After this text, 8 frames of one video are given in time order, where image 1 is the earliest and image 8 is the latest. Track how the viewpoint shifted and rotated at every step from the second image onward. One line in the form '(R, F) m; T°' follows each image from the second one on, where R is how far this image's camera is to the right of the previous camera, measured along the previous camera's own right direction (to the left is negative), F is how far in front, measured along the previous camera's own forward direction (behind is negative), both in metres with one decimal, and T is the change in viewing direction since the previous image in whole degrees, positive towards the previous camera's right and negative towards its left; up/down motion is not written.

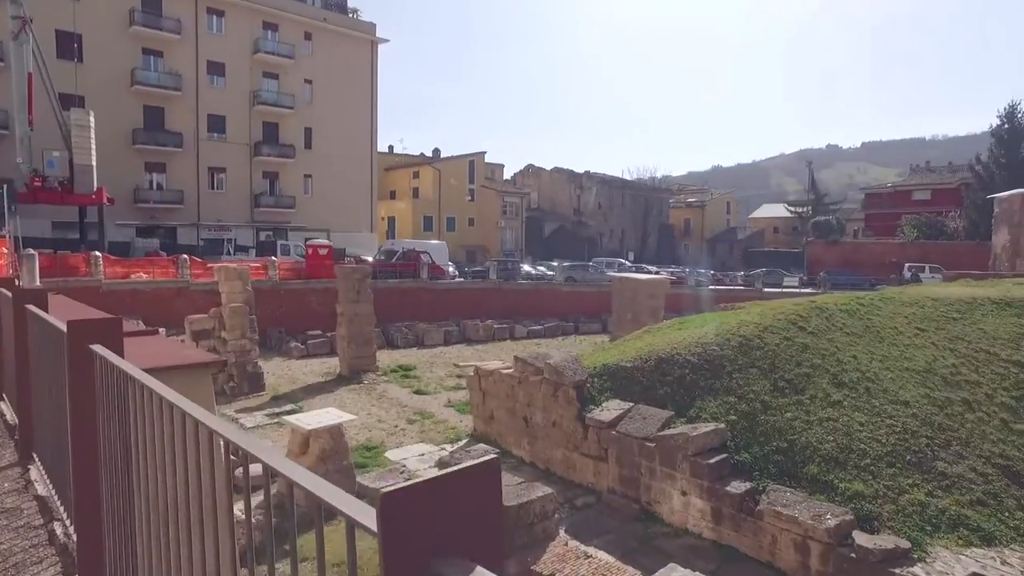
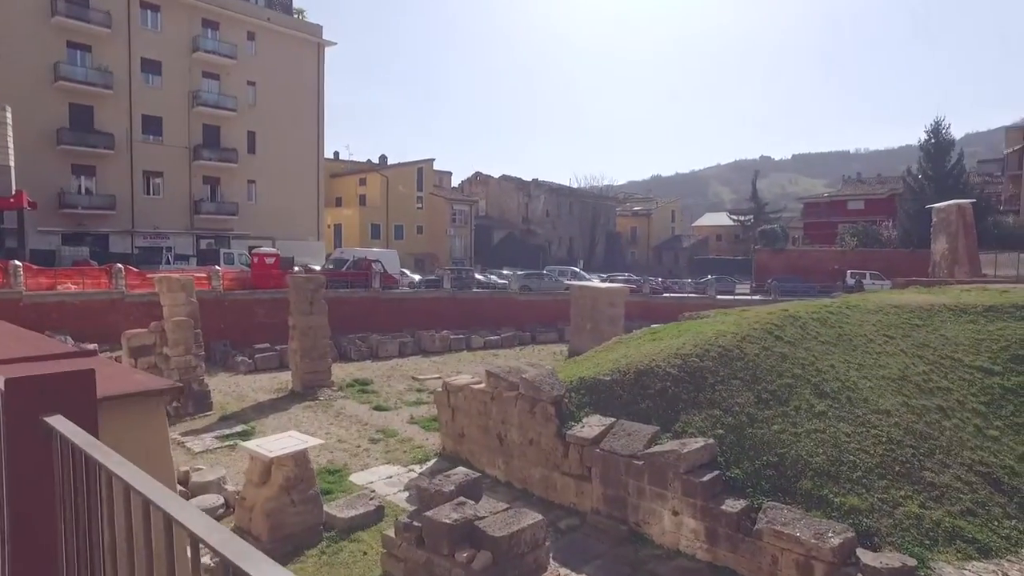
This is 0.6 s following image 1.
(-0.5, +0.5) m; +5°
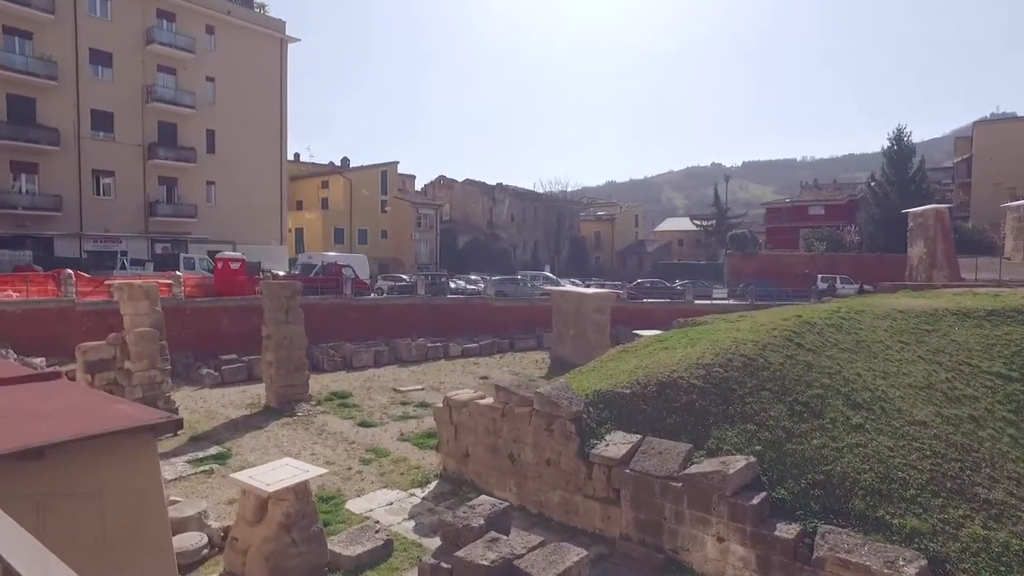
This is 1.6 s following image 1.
(-0.8, +0.8) m; +4°
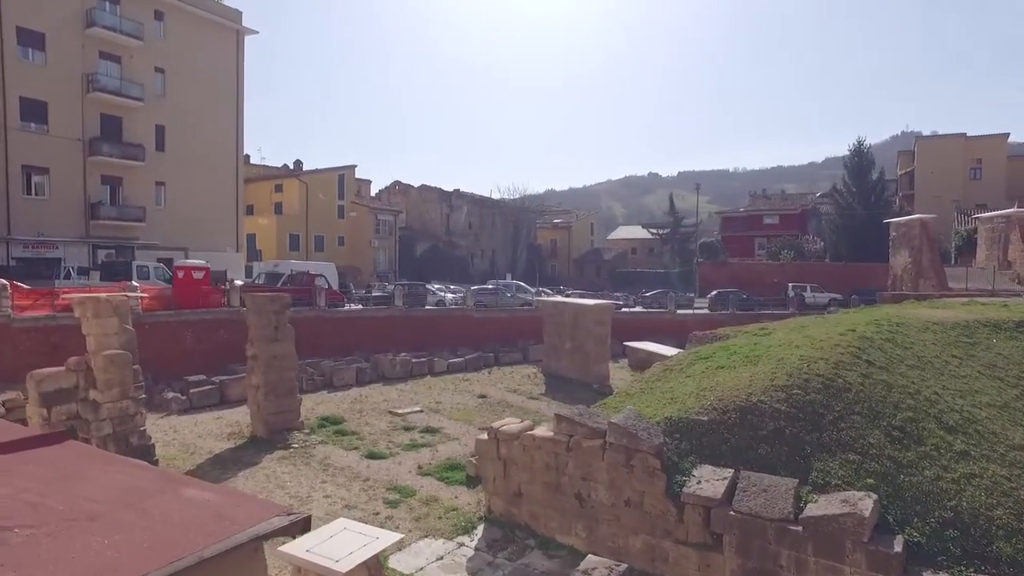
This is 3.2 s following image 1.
(-1.6, +1.3) m; +5°
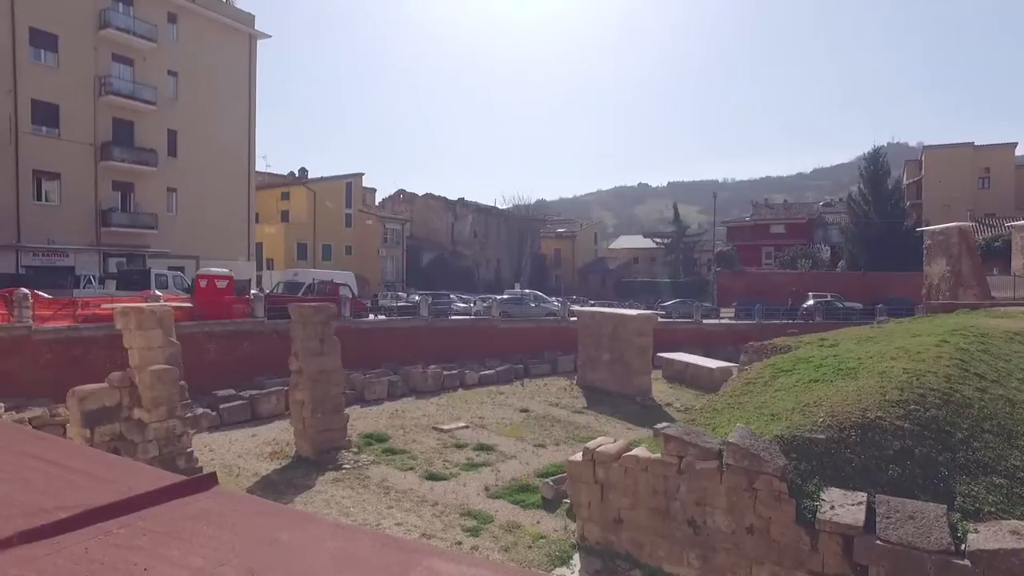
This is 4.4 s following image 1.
(-1.3, +0.7) m; +1°
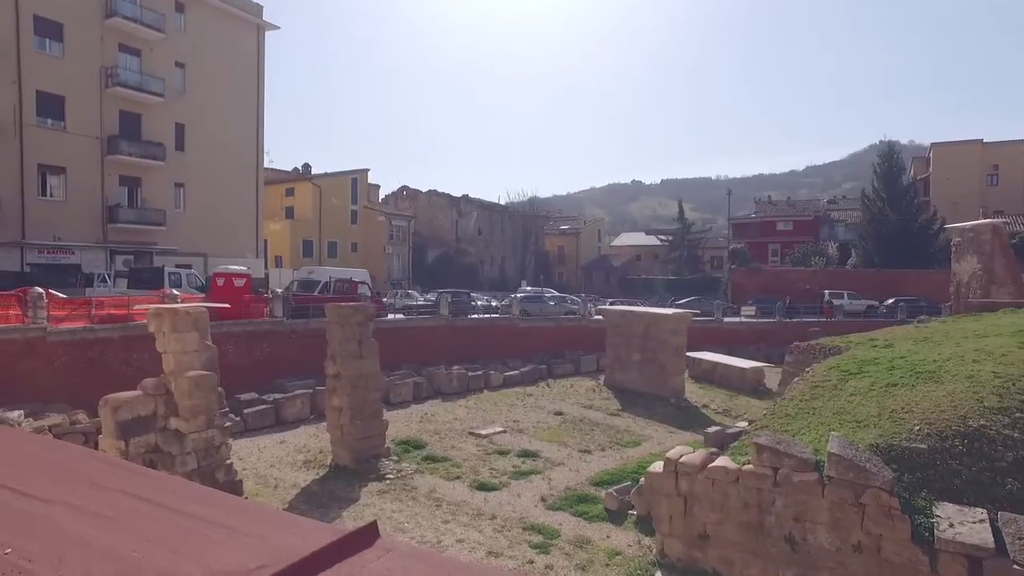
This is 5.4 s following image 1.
(-1.0, +0.6) m; +1°
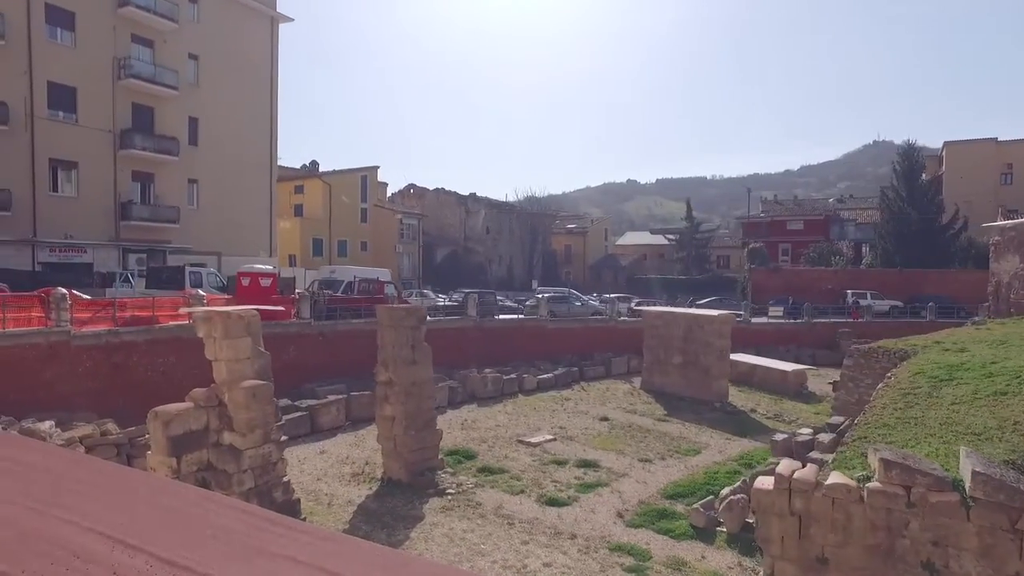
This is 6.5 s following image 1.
(-1.1, +0.7) m; +1°
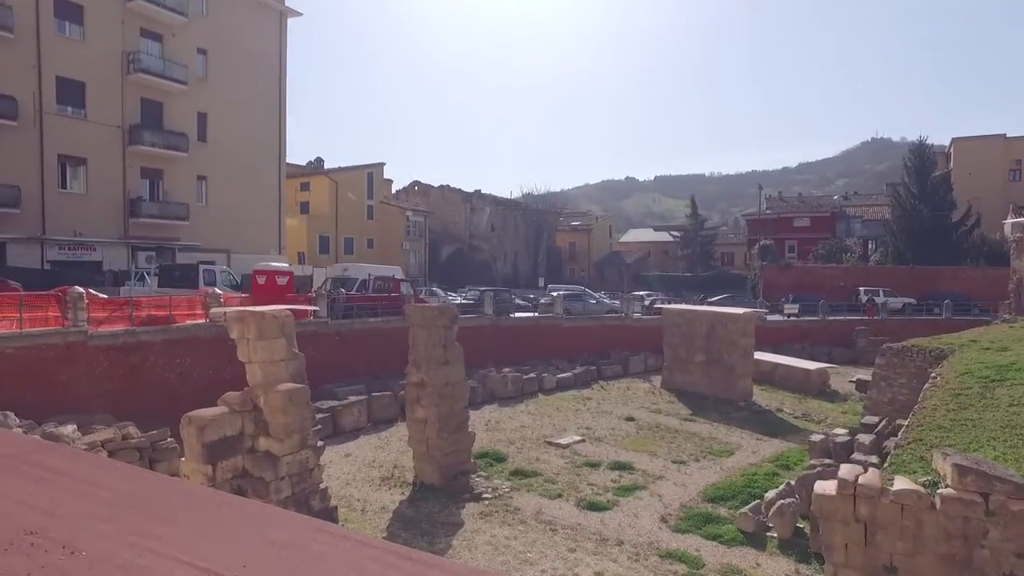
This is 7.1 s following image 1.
(-0.6, +0.3) m; 0°
